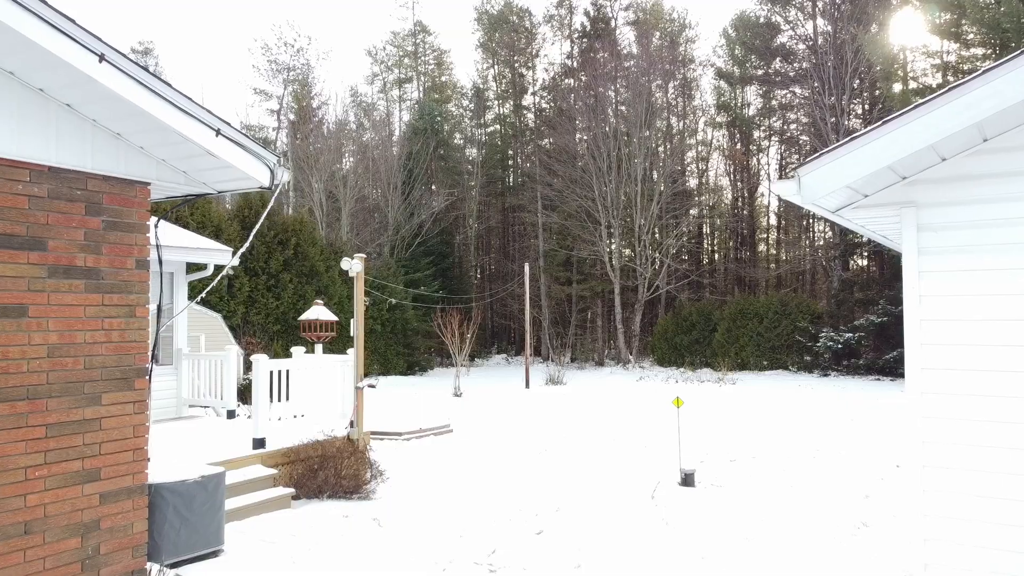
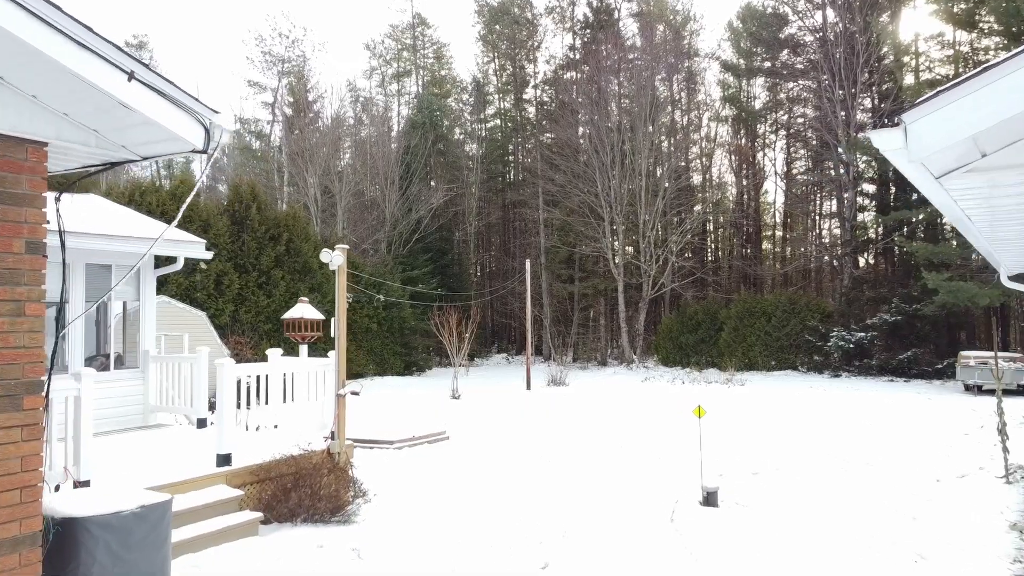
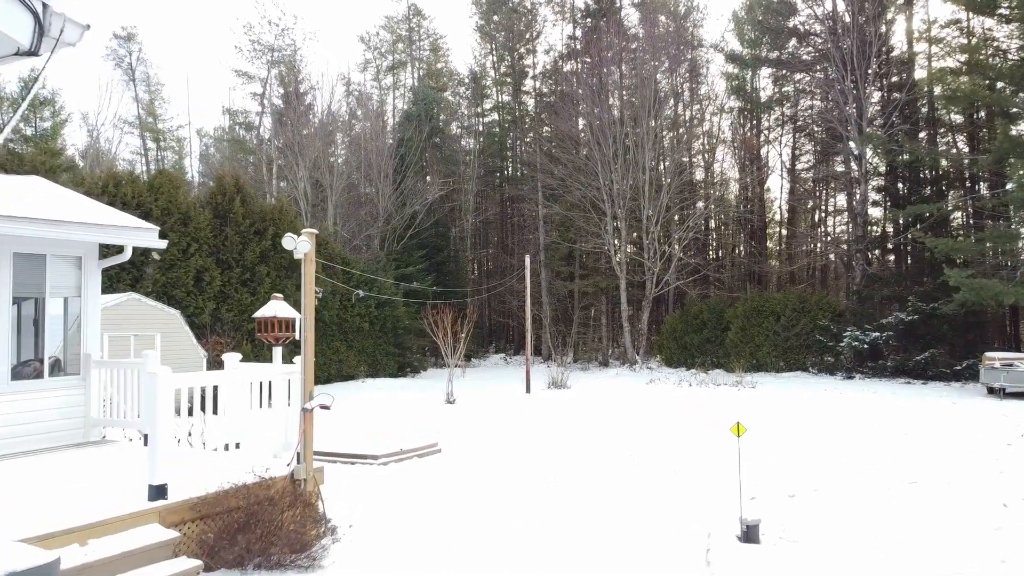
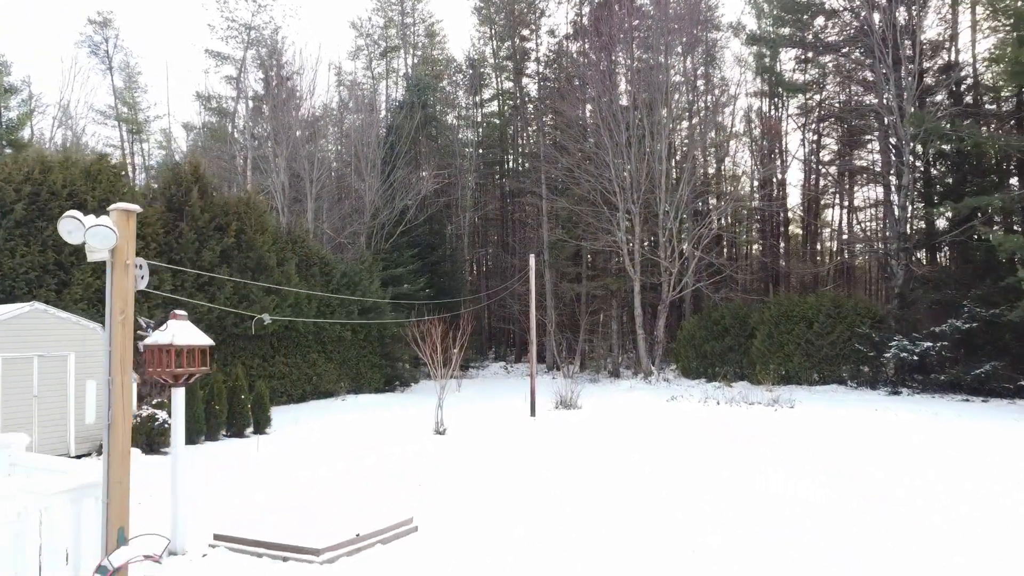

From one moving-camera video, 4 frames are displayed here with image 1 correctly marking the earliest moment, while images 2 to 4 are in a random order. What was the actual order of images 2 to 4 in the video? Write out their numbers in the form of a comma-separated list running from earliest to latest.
2, 3, 4
